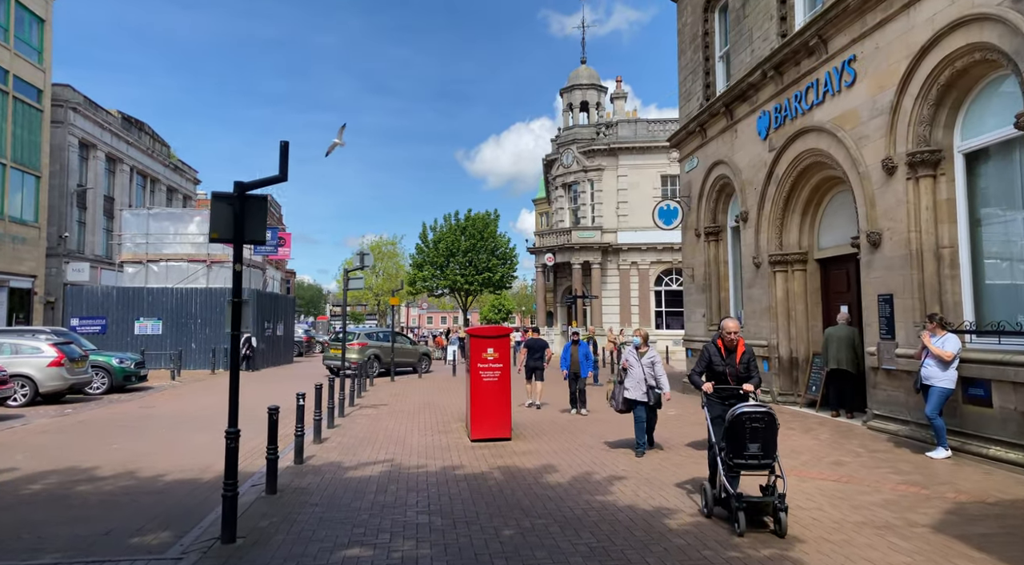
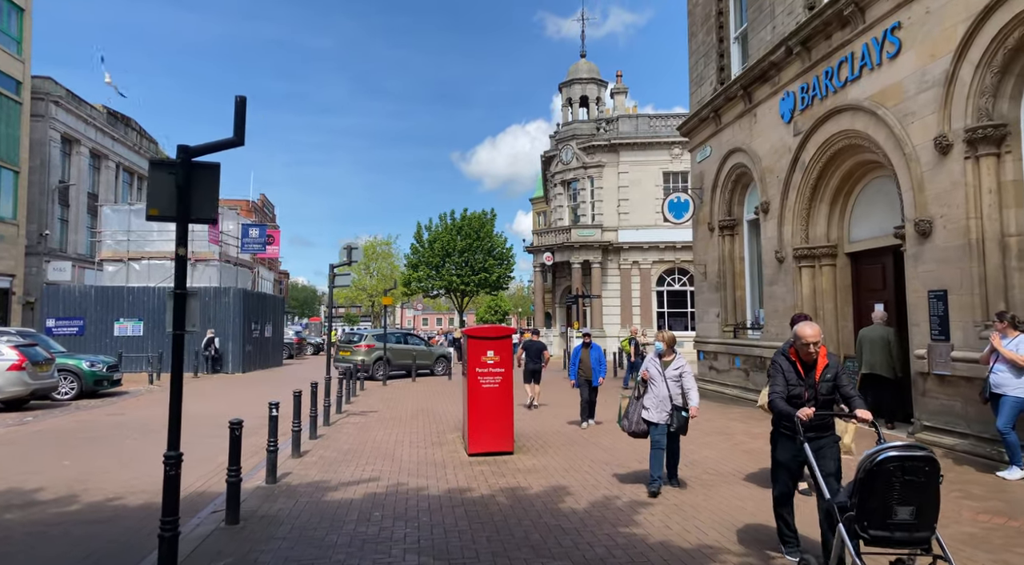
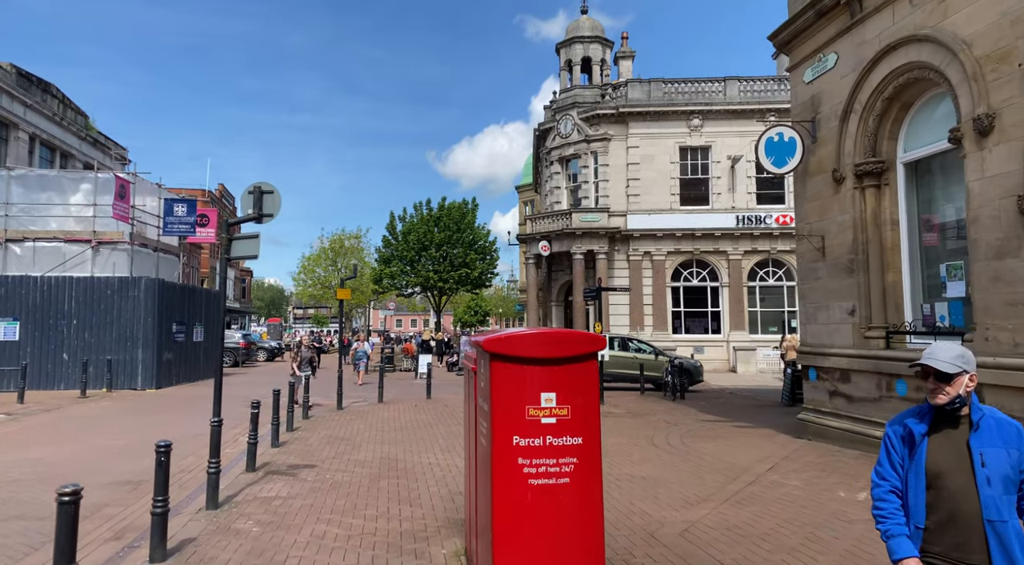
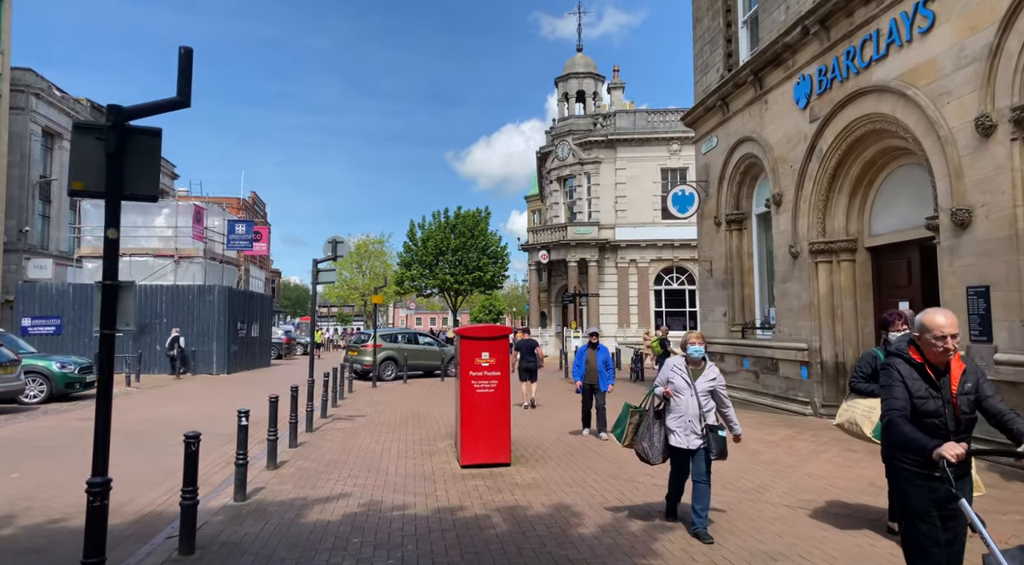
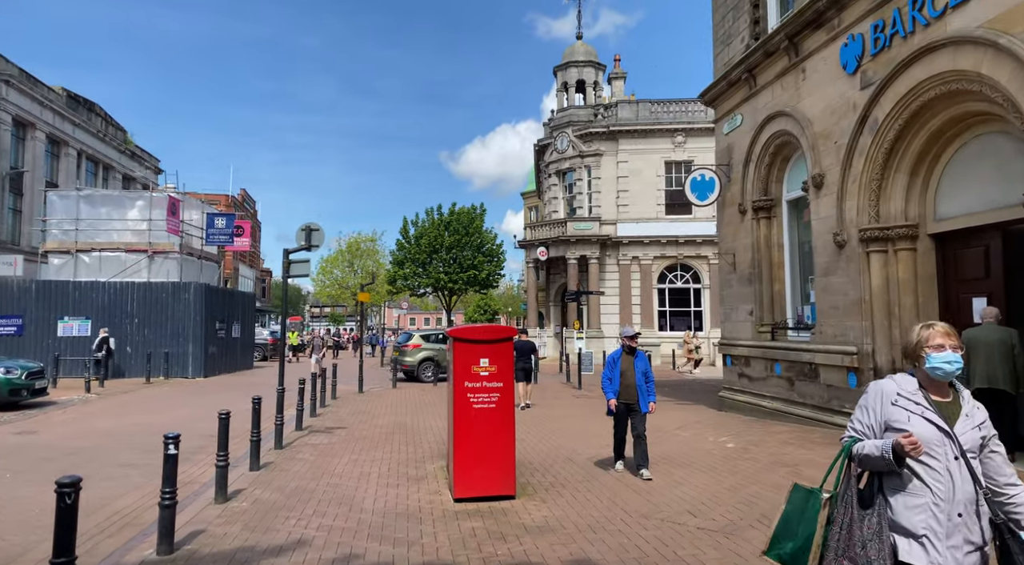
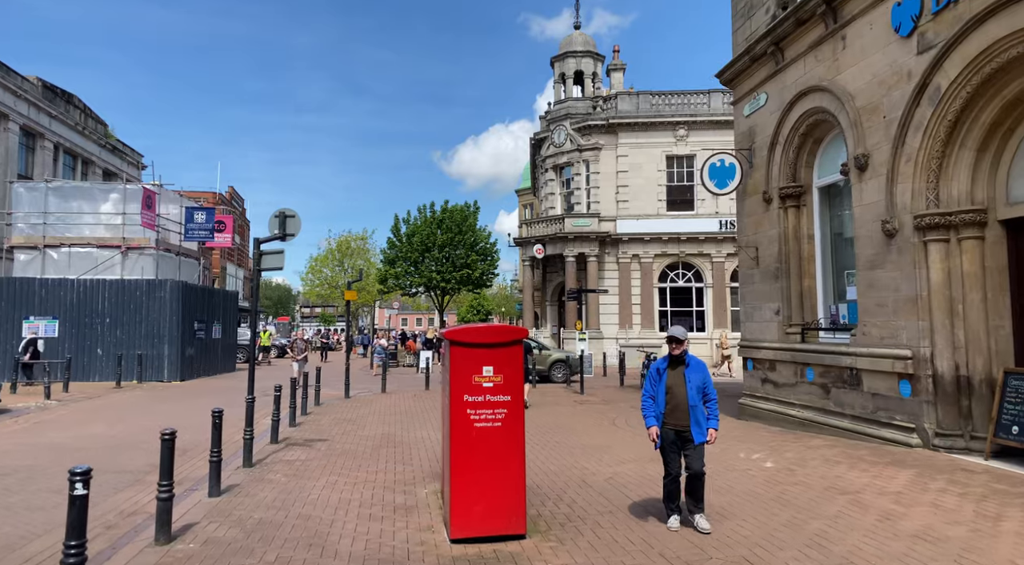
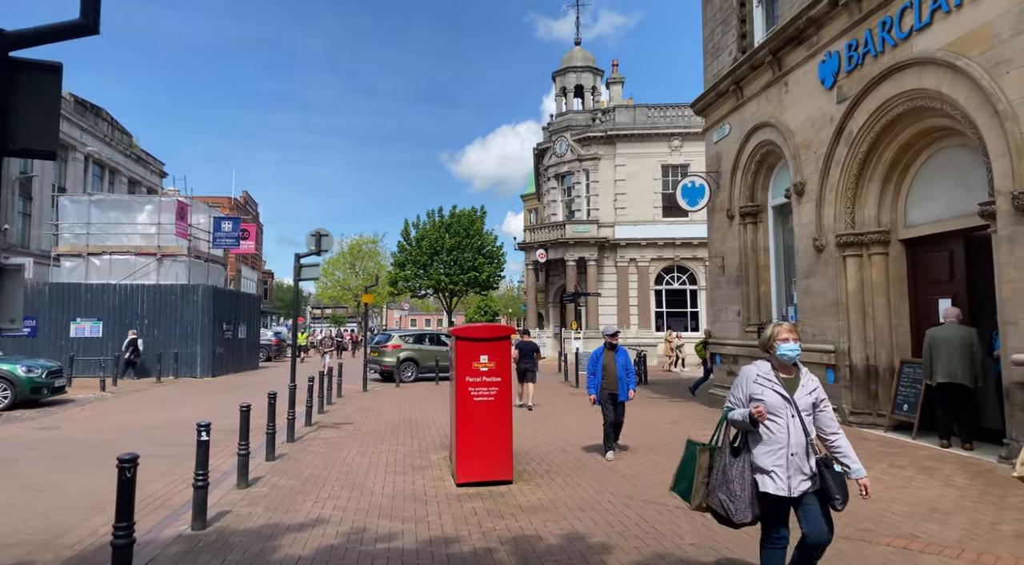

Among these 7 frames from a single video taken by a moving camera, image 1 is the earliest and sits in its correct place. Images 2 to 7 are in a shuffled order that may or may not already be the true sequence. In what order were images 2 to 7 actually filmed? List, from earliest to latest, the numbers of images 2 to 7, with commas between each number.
2, 4, 7, 5, 6, 3
